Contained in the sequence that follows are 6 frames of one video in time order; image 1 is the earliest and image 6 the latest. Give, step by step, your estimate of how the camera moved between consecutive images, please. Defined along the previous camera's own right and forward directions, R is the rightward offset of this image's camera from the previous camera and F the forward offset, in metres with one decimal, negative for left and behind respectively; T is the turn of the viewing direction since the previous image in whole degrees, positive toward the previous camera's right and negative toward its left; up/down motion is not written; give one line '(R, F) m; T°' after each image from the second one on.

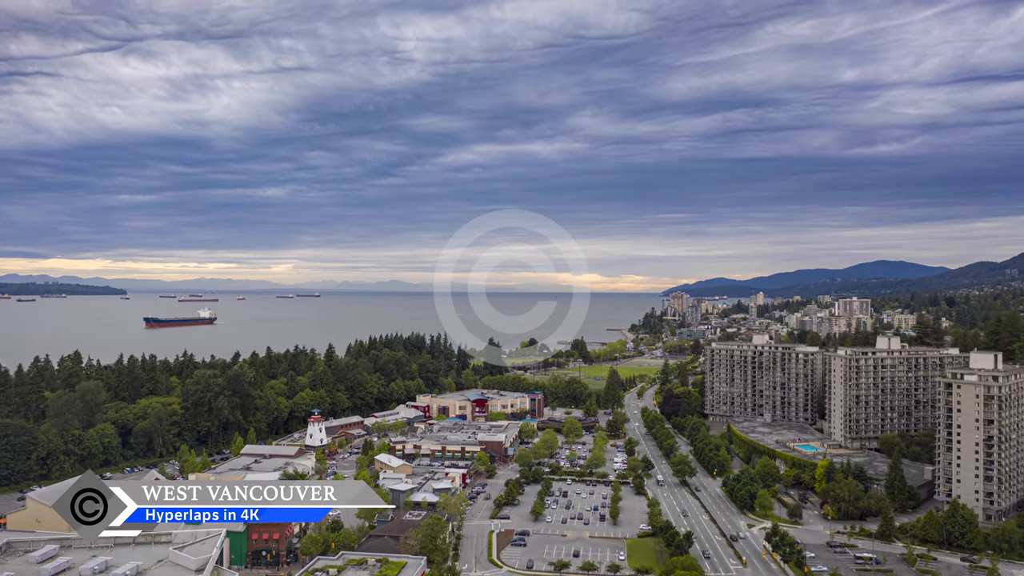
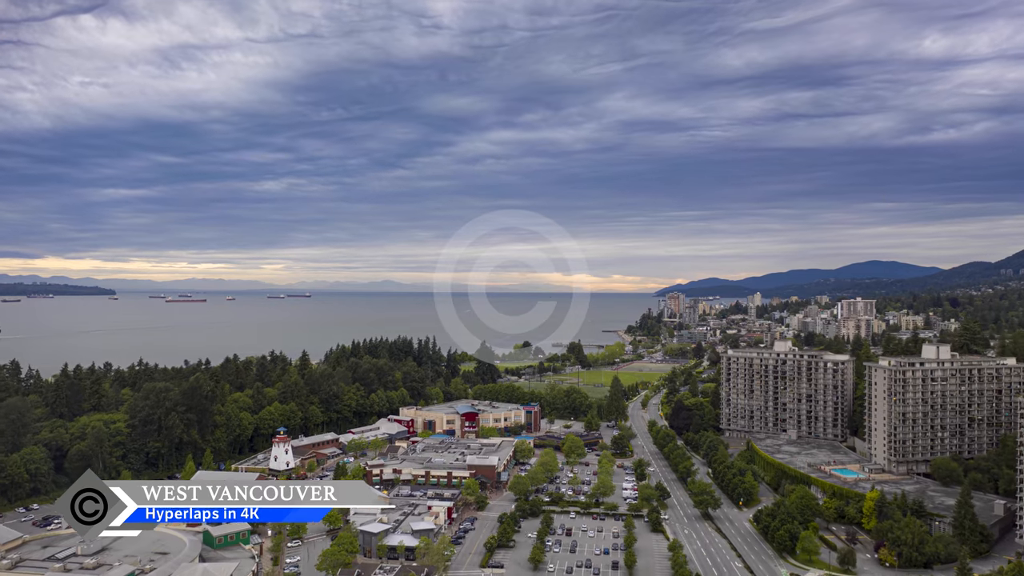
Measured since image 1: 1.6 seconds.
(-0.1, +5.3) m; +1°
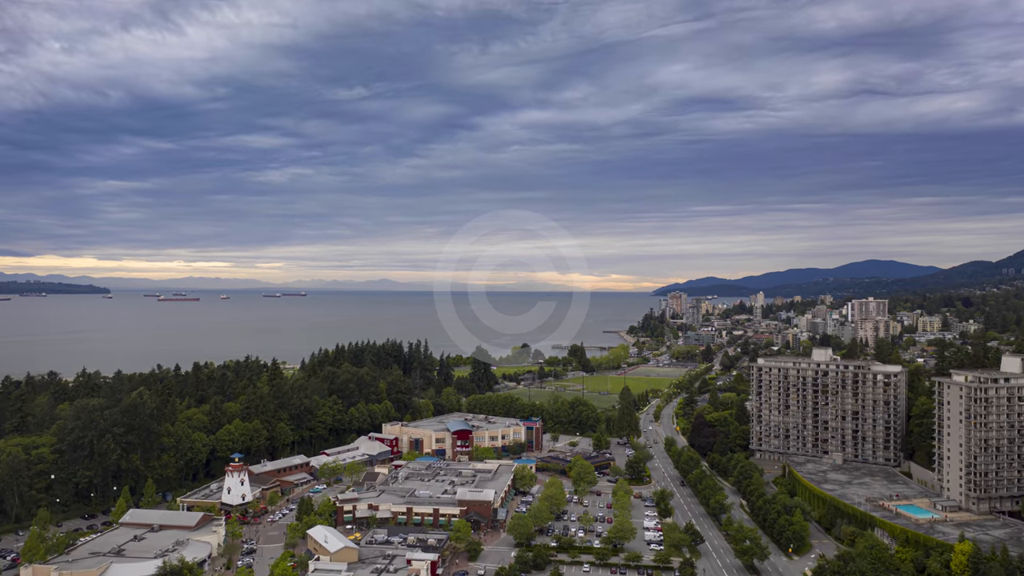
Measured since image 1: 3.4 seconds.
(-0.1, +6.0) m; 0°
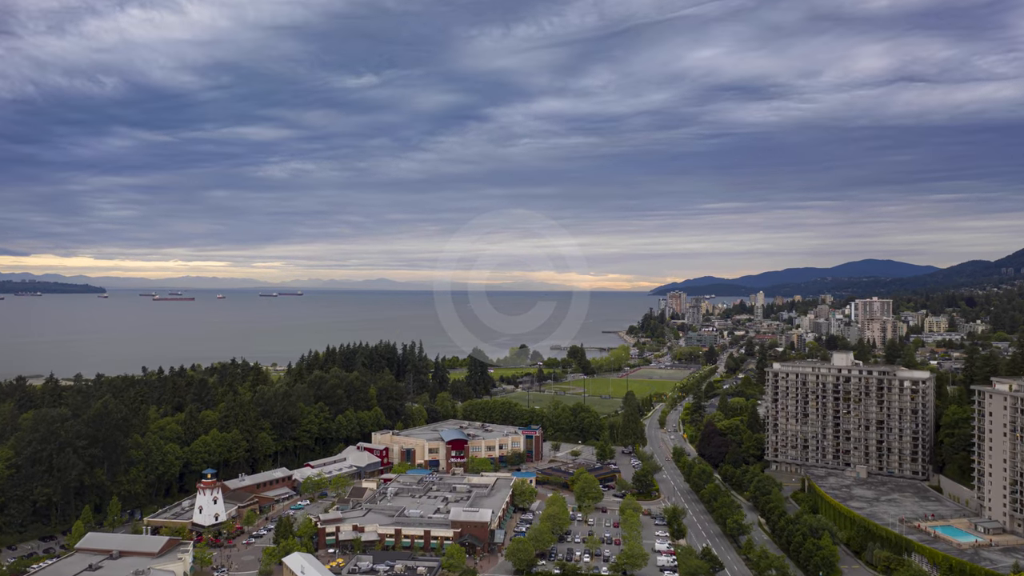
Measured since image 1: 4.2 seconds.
(-0.1, +2.7) m; 0°
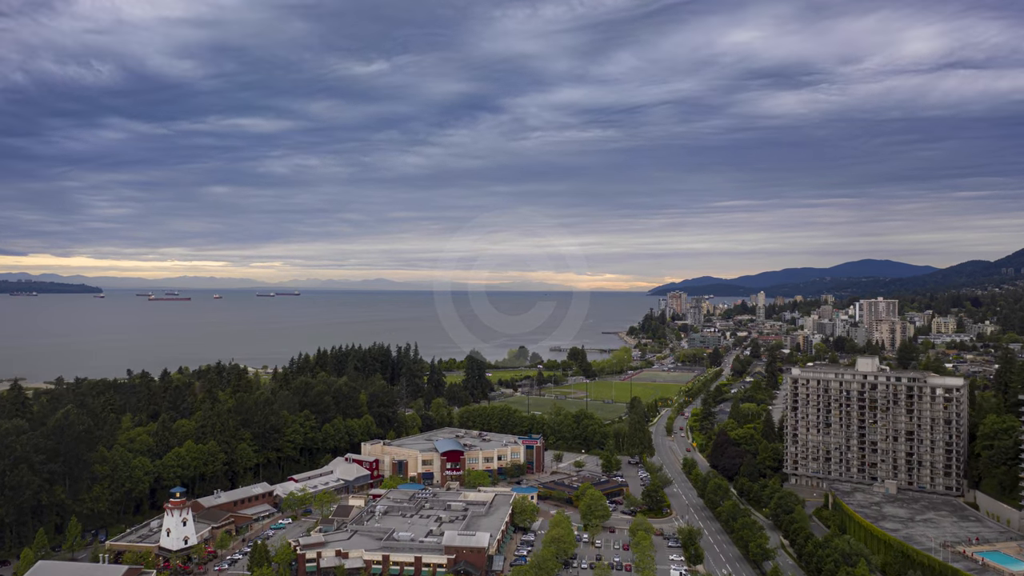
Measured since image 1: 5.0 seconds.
(-0.1, +2.6) m; 0°
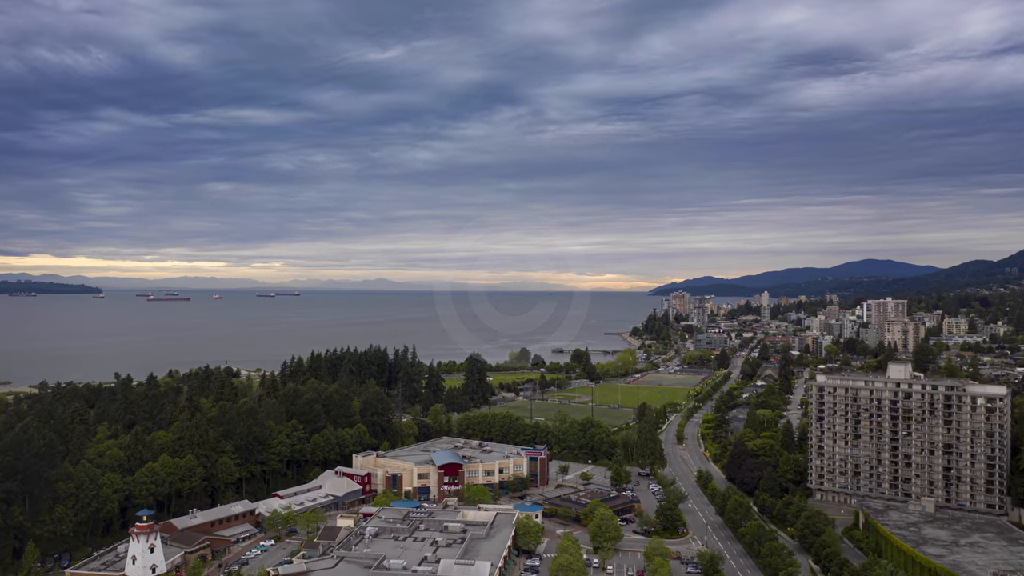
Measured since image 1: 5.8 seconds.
(-0.1, +2.5) m; 0°
